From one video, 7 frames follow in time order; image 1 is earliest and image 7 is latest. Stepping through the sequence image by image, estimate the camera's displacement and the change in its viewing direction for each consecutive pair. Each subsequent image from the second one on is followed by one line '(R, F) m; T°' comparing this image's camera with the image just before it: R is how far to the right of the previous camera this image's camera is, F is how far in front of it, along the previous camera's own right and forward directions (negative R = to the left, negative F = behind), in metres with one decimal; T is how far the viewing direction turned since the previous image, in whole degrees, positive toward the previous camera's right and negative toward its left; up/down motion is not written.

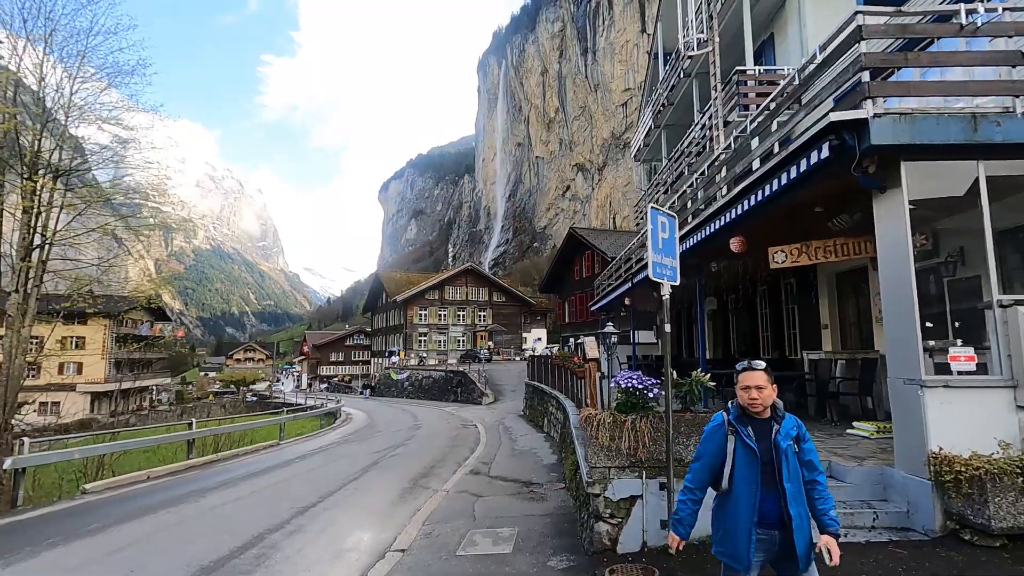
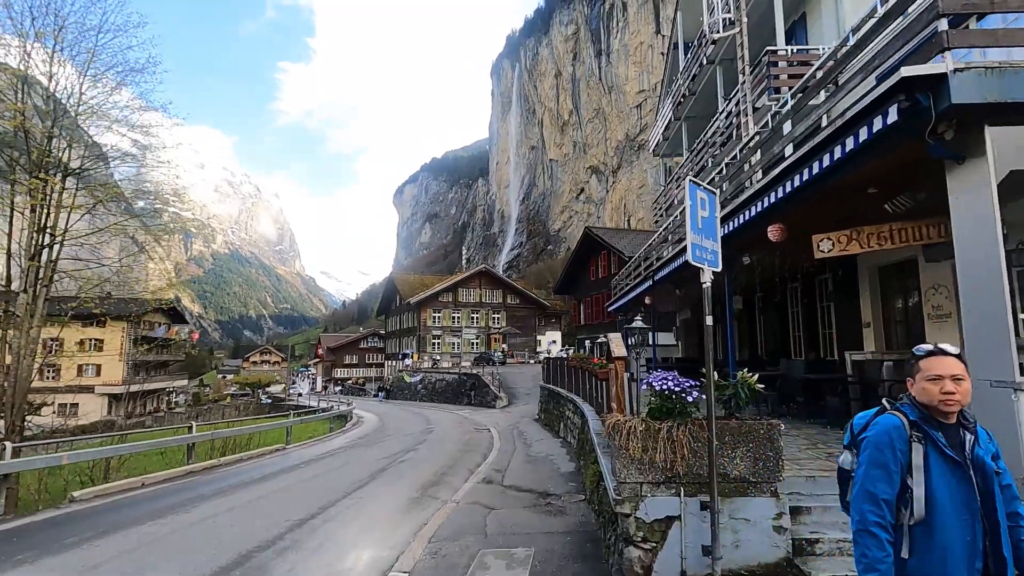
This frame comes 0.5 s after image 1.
(0.0, +0.4) m; -1°
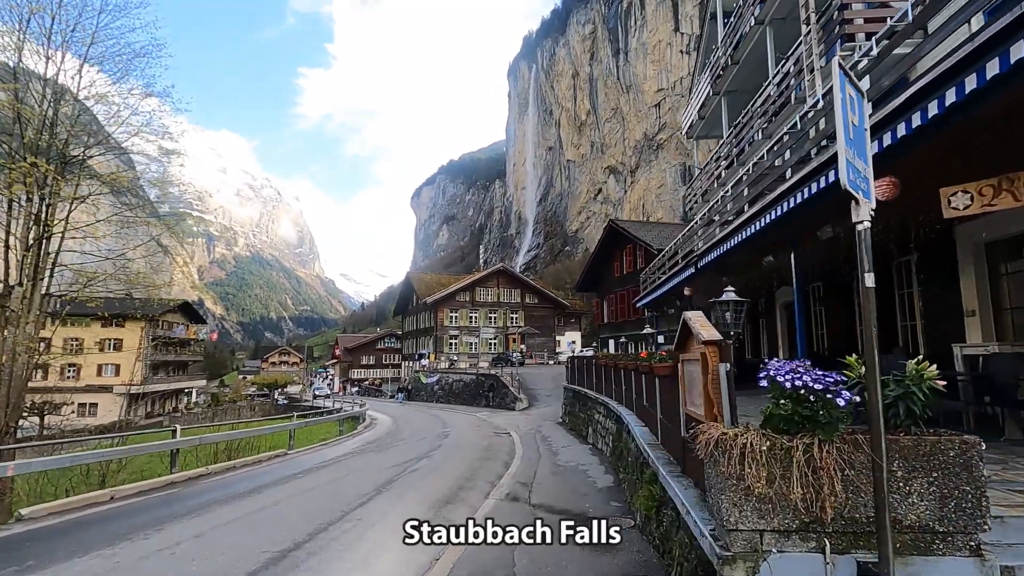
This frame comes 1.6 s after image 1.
(-0.1, +0.8) m; -2°
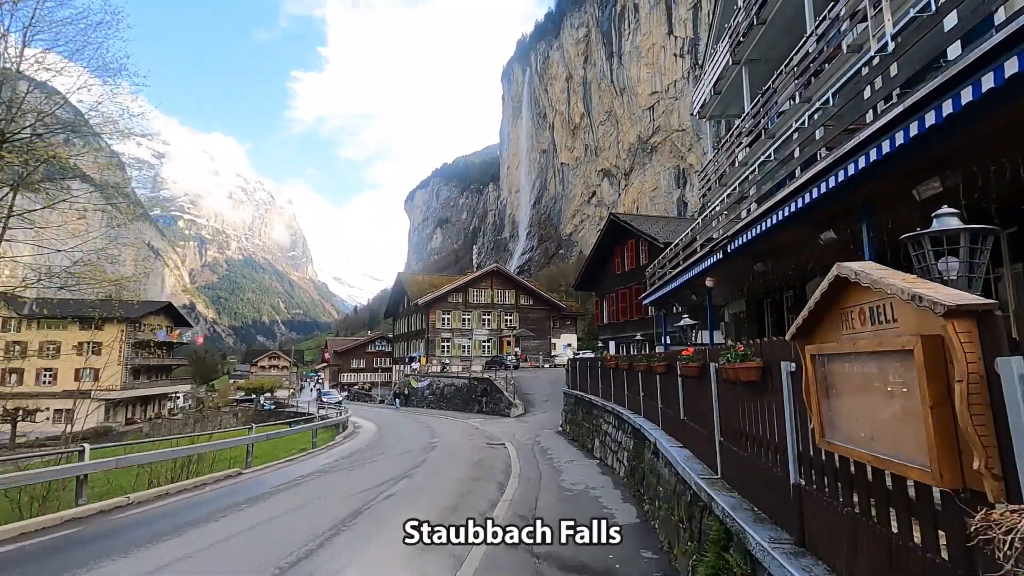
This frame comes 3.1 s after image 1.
(0.0, +1.1) m; +1°
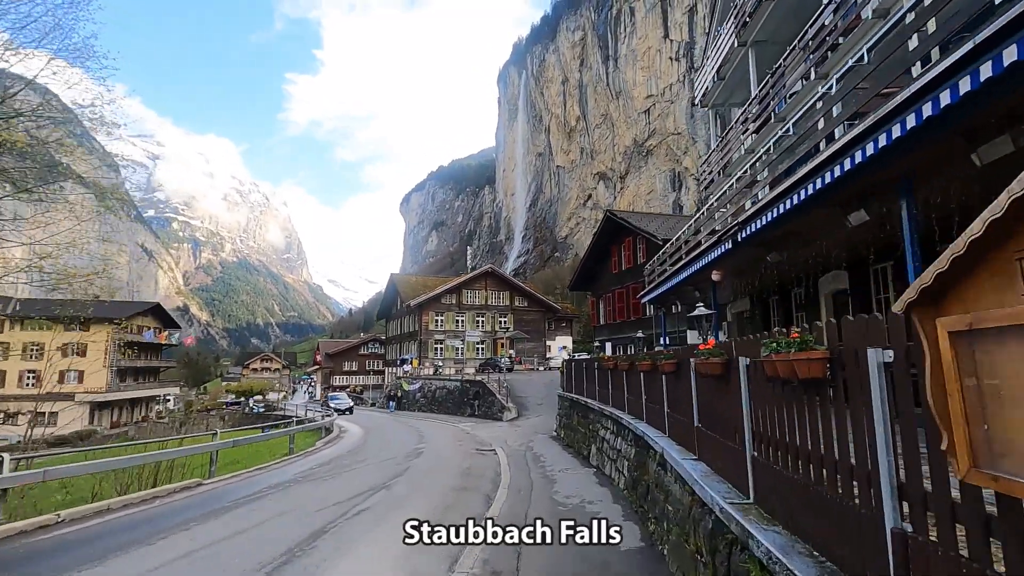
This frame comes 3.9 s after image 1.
(+0.1, +0.6) m; 0°
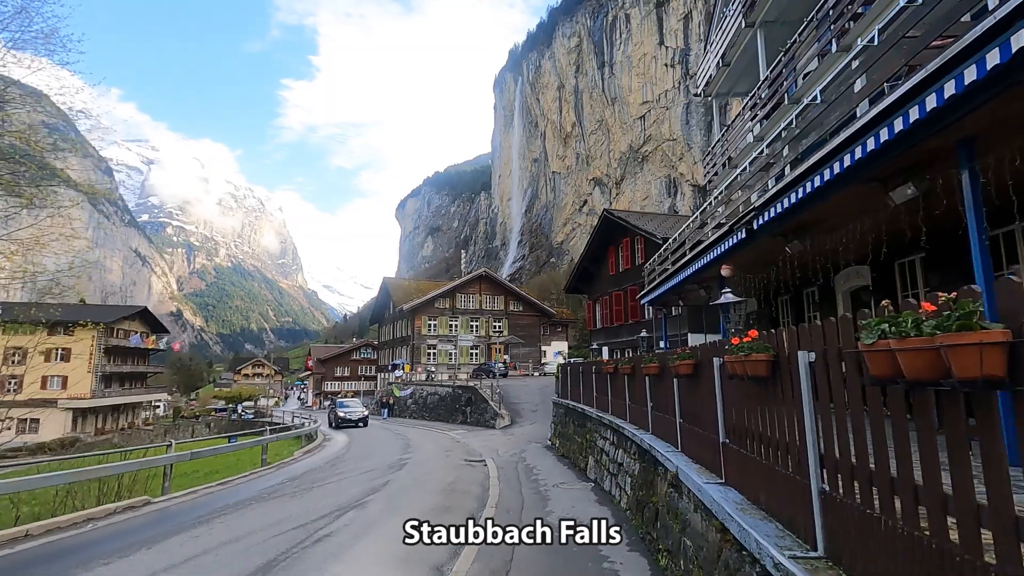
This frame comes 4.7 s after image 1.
(+0.1, +0.6) m; 0°
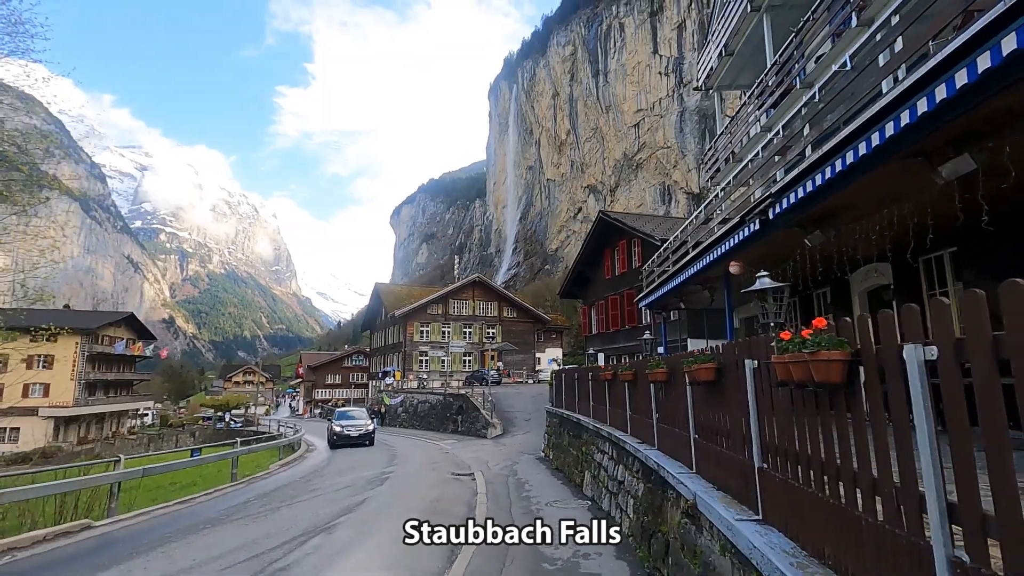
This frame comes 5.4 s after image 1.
(+0.1, +0.5) m; +1°
